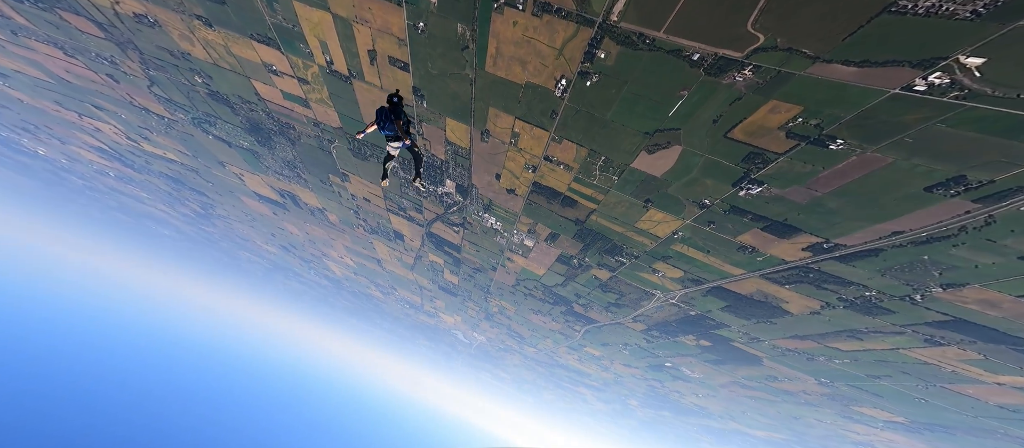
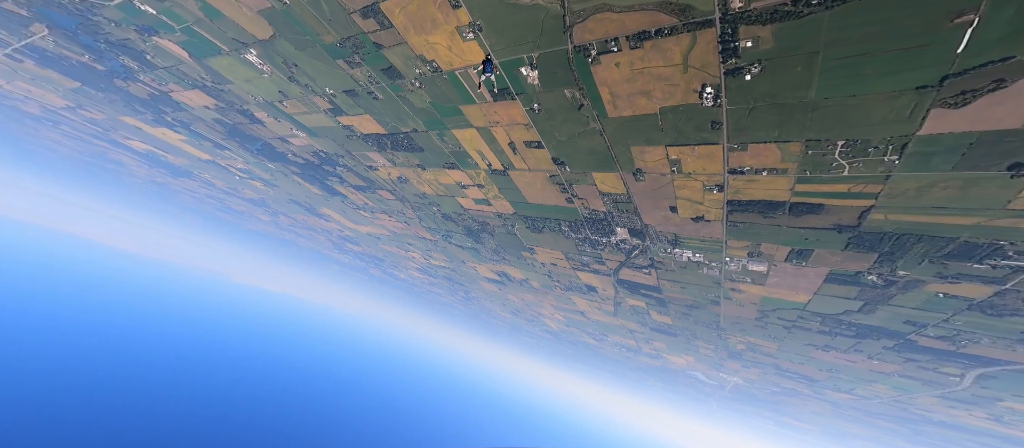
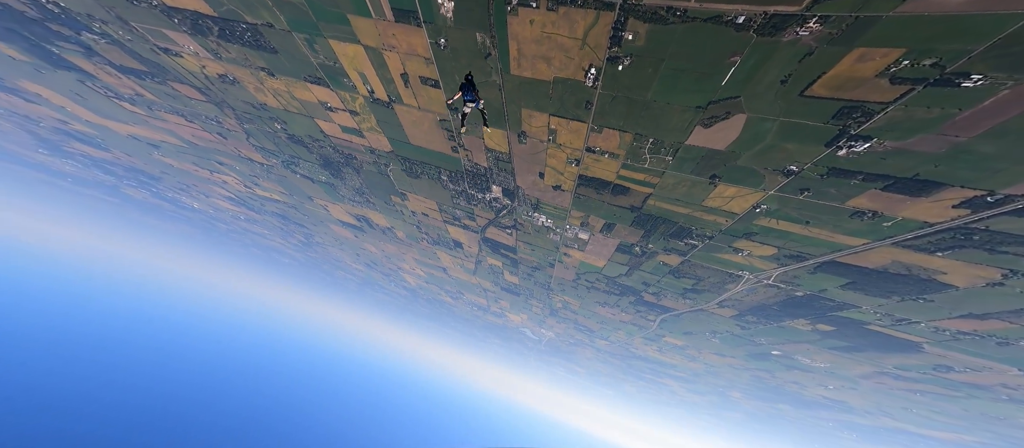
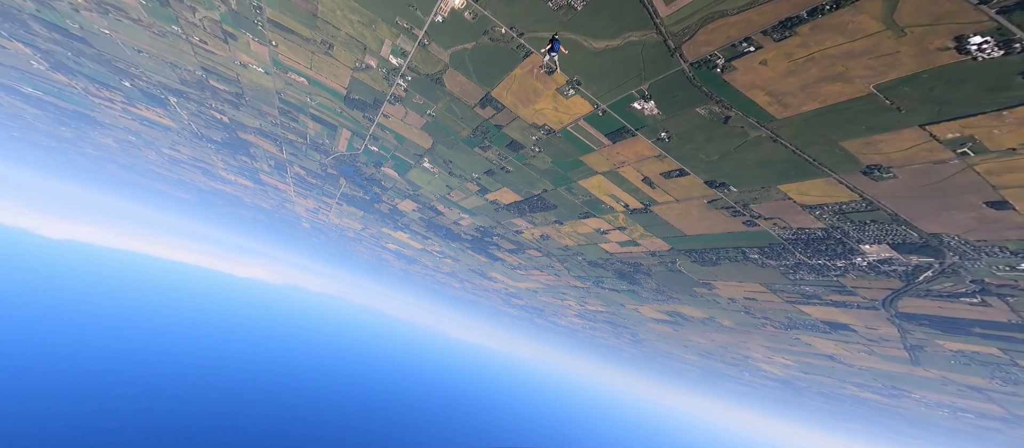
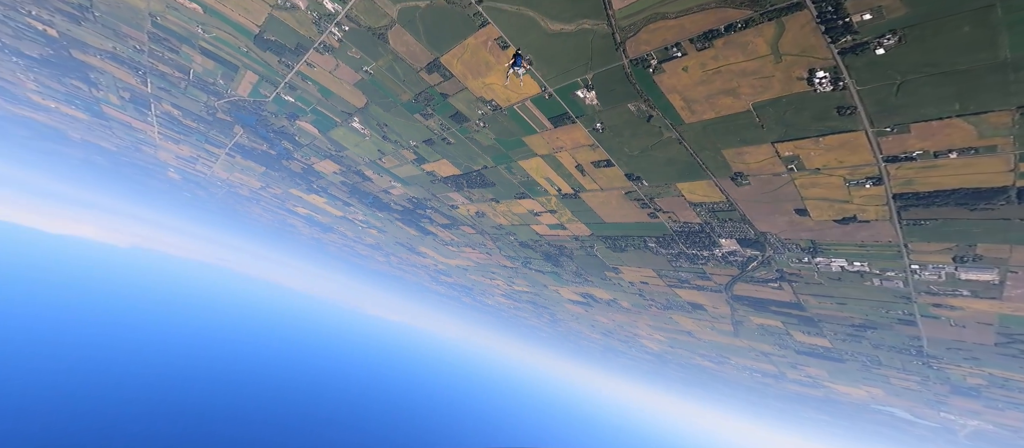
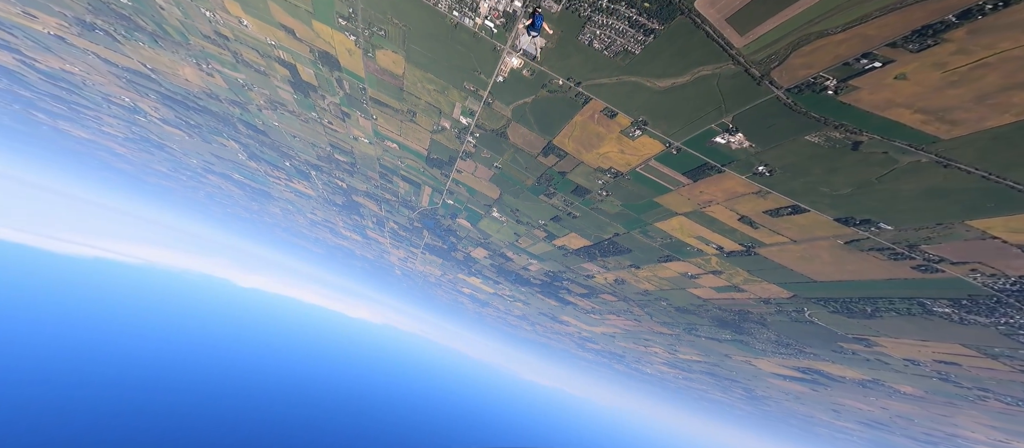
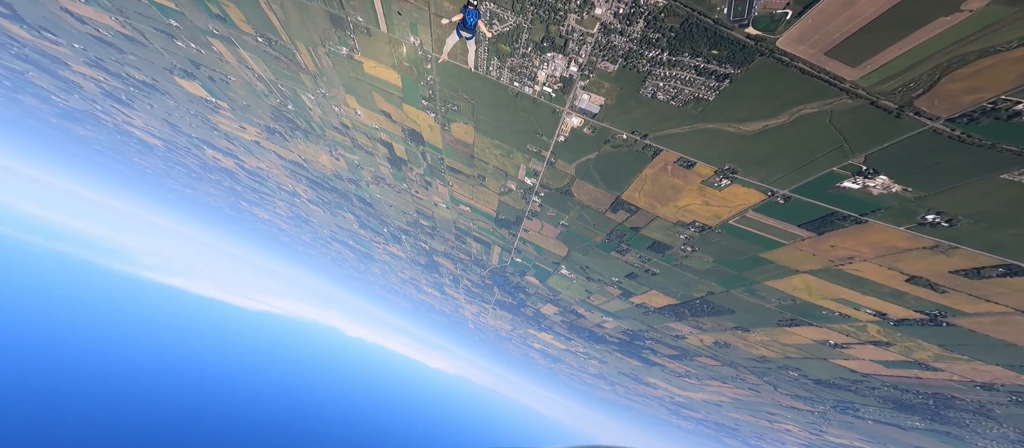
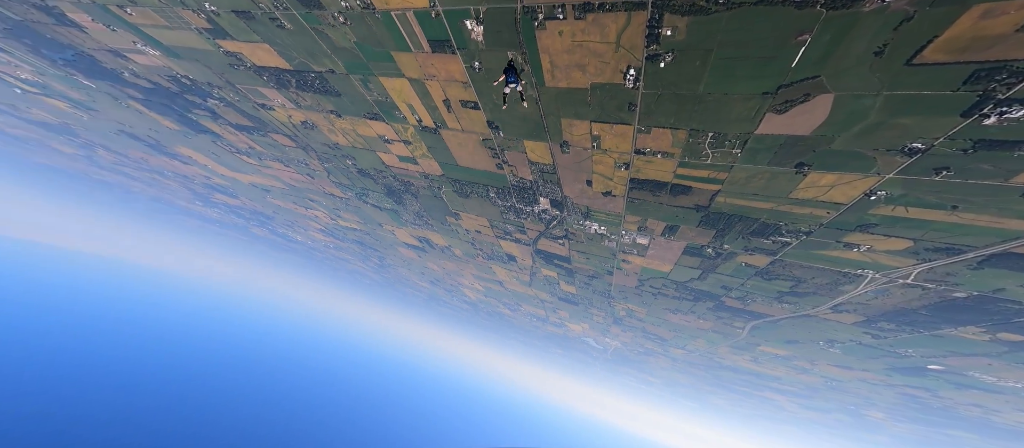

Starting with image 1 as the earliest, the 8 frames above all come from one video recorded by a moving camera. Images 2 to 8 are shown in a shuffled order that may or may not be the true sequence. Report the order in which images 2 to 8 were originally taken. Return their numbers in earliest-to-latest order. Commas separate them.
3, 8, 2, 5, 4, 6, 7
